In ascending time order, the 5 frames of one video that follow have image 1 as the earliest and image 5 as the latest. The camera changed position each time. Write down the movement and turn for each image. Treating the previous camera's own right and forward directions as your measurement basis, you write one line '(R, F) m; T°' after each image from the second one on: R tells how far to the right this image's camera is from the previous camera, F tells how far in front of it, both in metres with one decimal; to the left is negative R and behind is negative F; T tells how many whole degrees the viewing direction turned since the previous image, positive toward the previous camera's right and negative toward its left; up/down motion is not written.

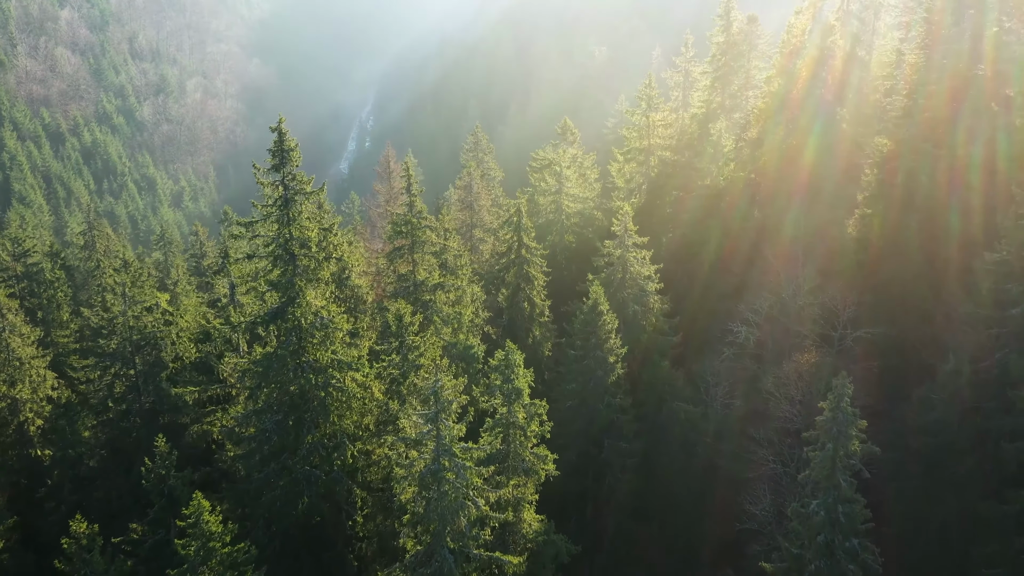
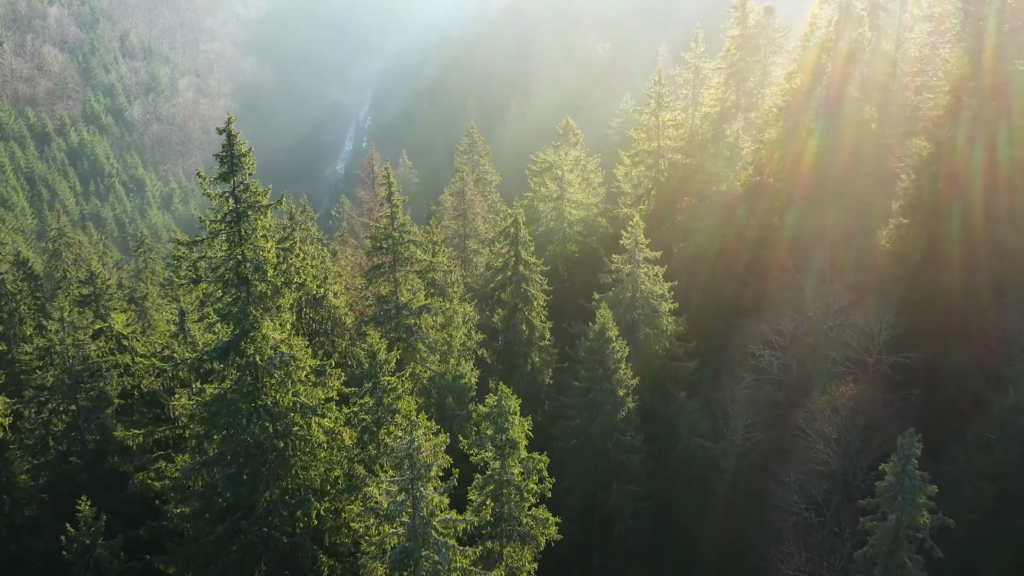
(+0.1, +2.7) m; 0°
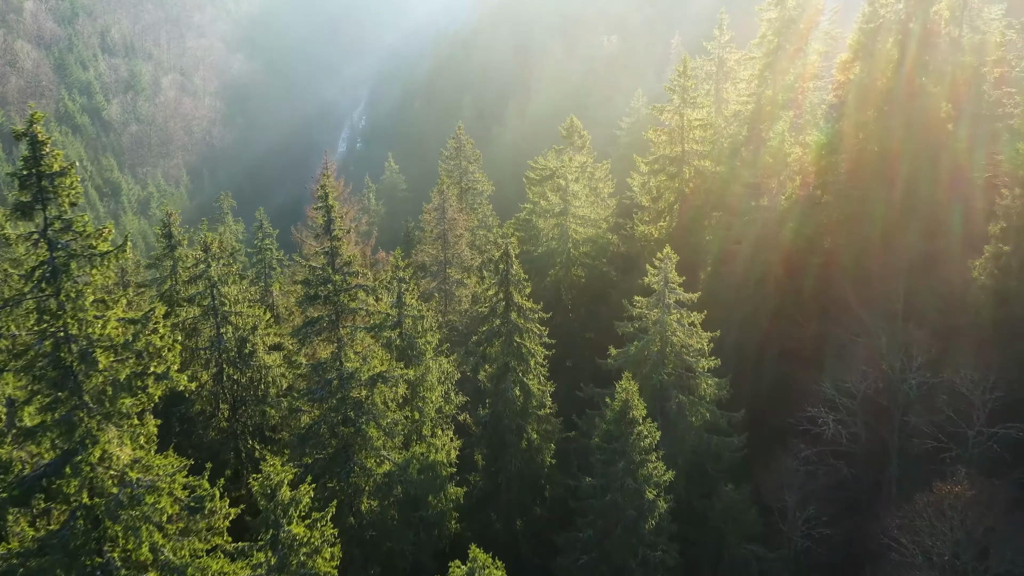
(+0.2, +5.4) m; 0°
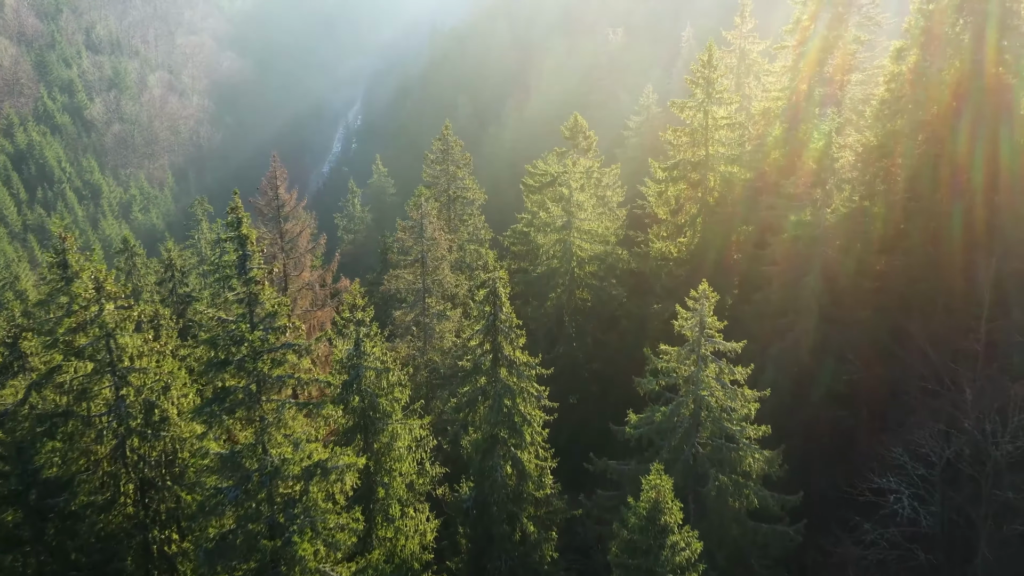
(+0.2, +3.8) m; 0°
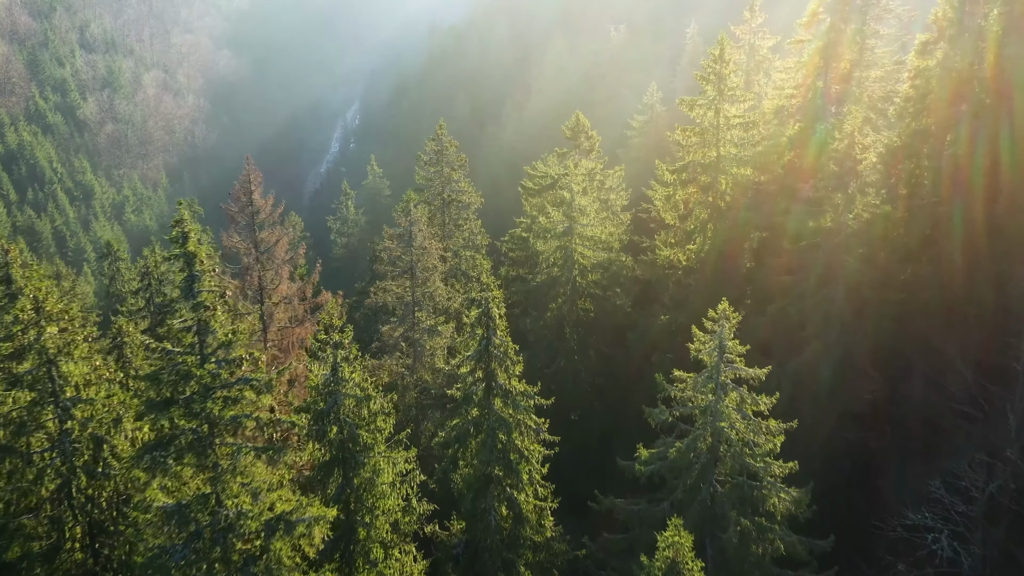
(+0.1, +1.4) m; 0°
